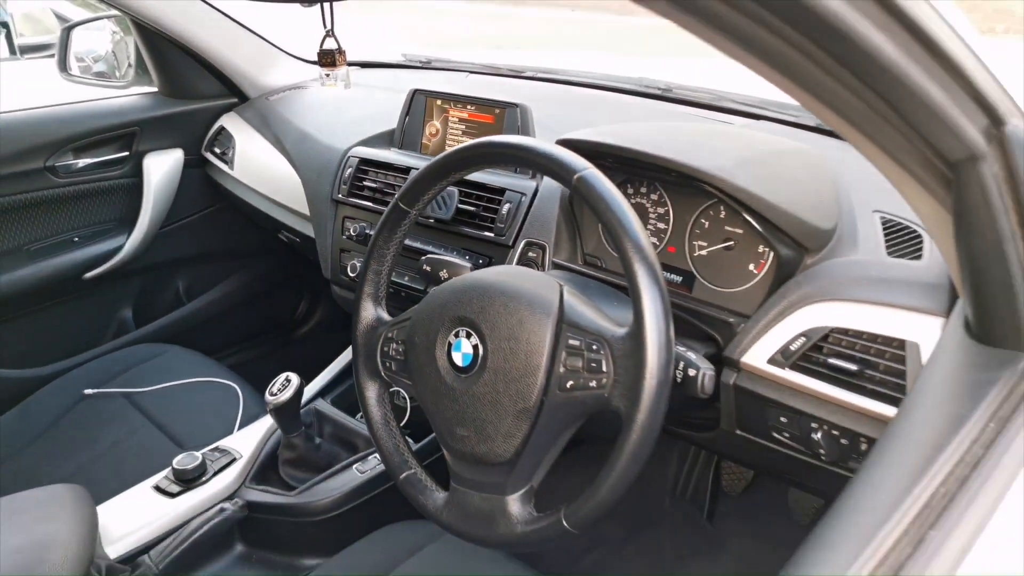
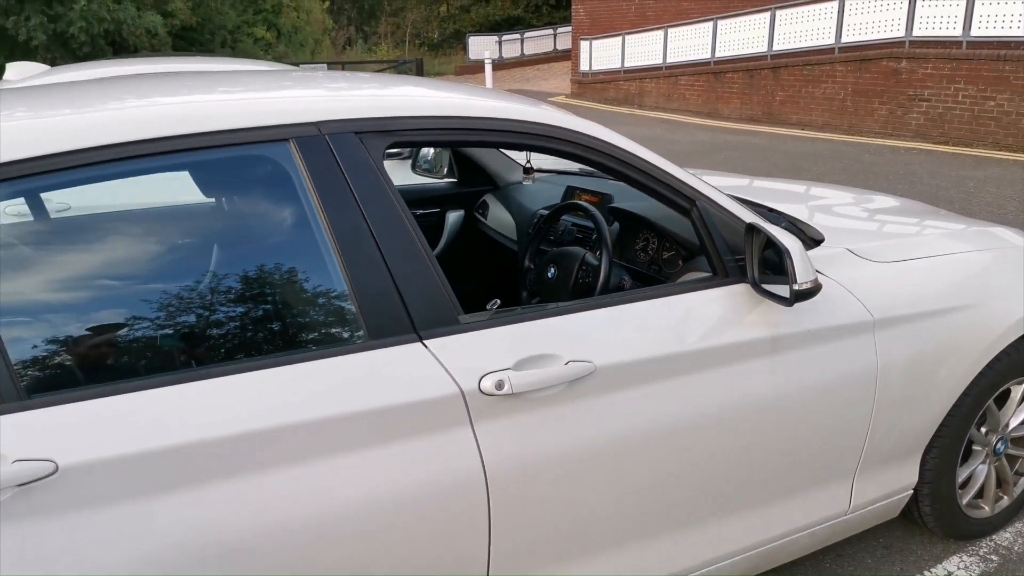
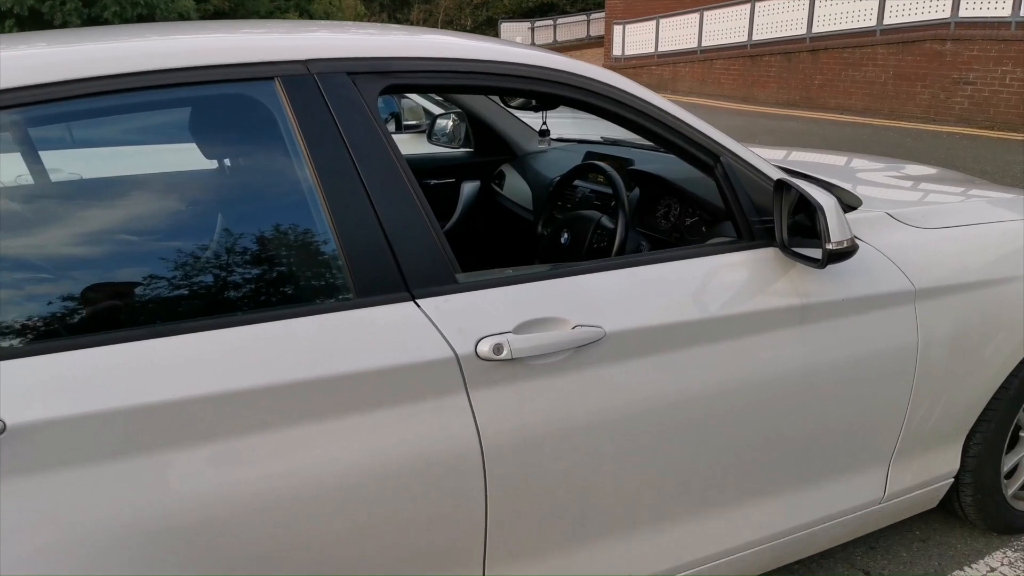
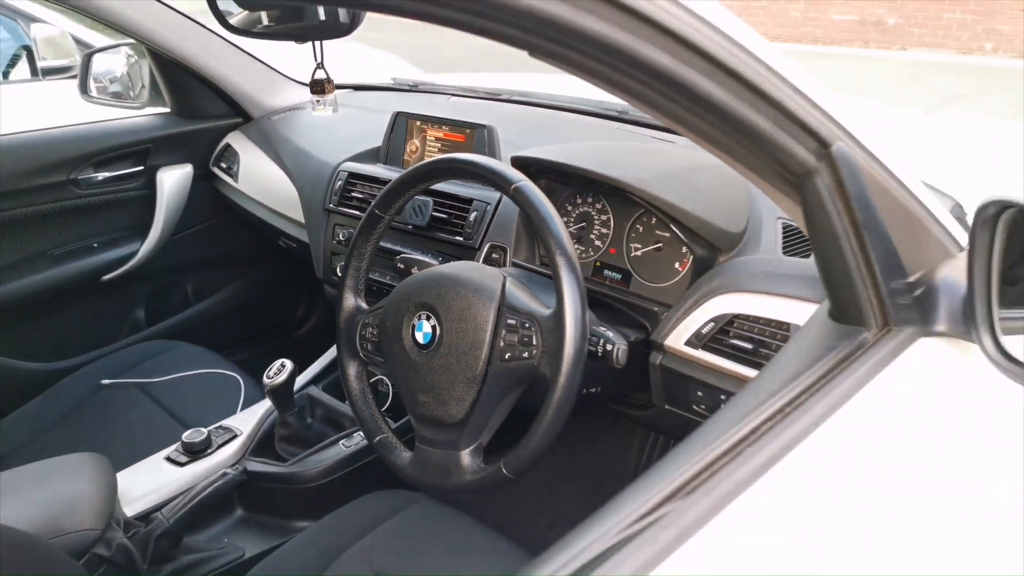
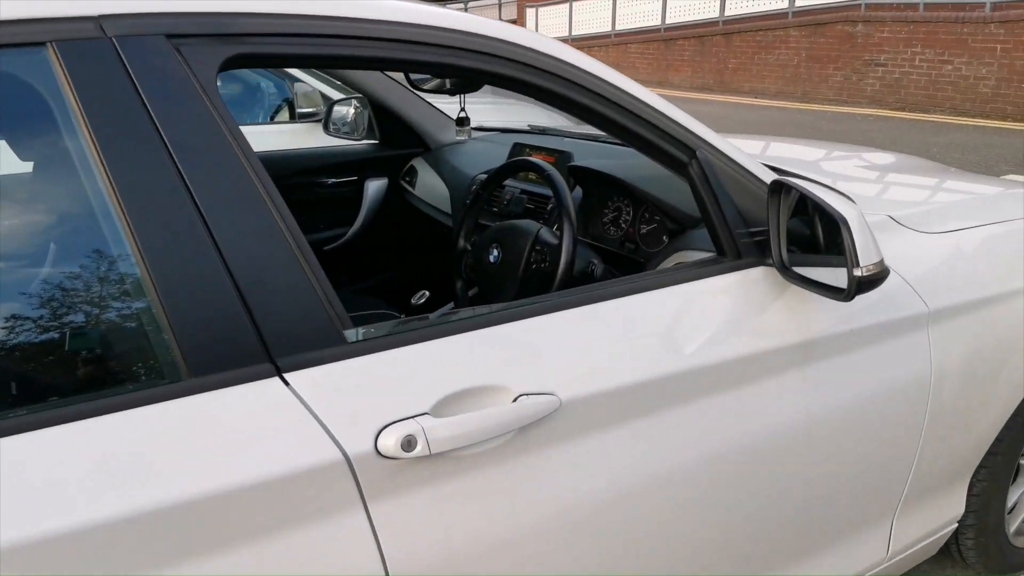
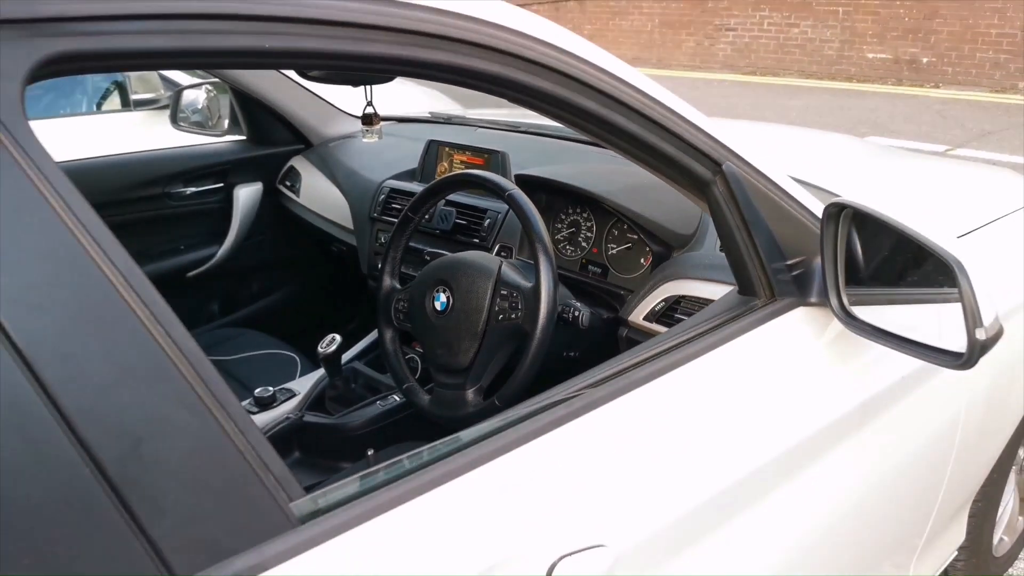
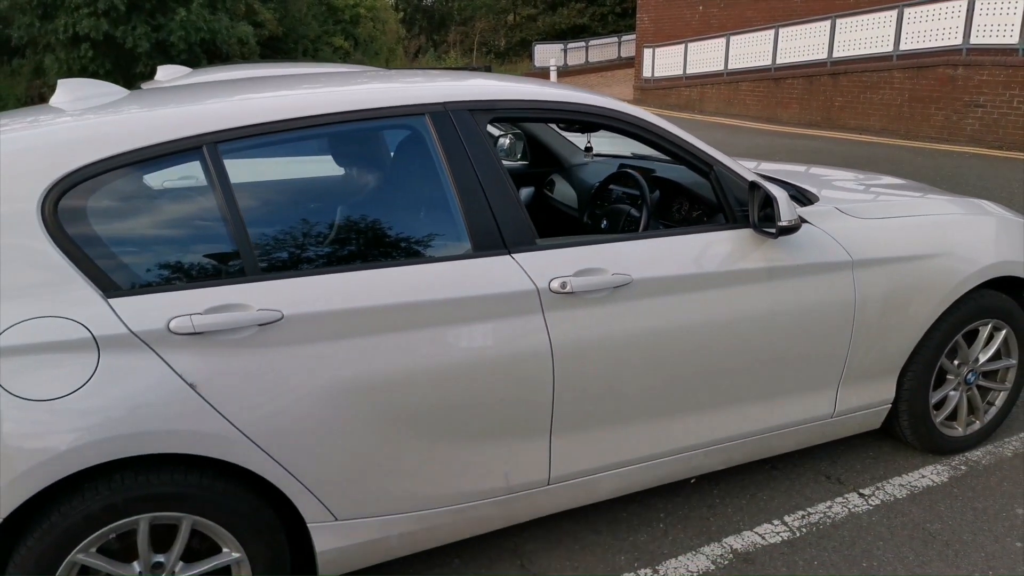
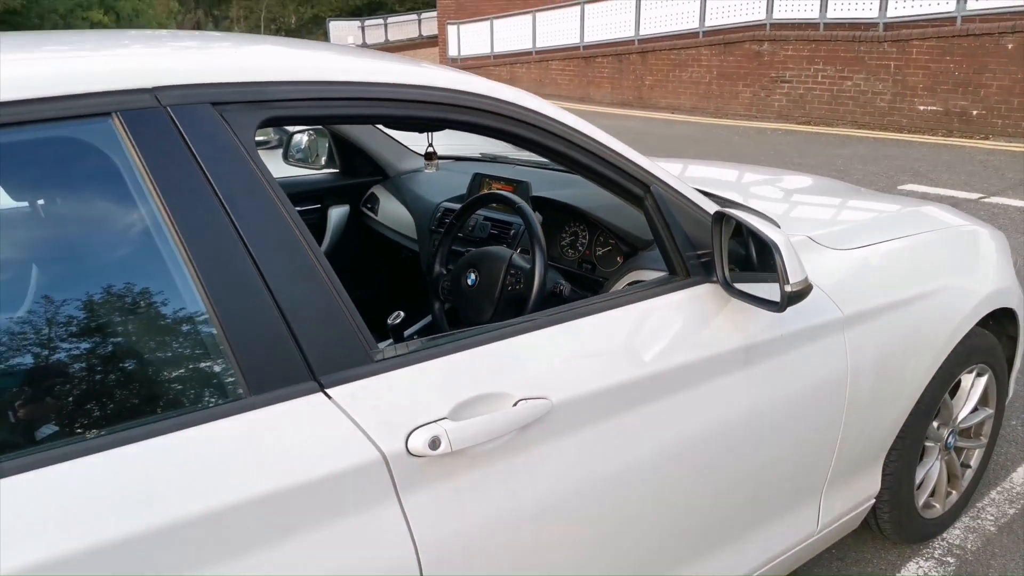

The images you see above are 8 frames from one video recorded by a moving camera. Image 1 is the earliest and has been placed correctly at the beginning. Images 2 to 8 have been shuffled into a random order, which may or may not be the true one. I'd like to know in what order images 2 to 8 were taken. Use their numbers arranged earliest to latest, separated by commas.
4, 6, 8, 2, 7, 3, 5
